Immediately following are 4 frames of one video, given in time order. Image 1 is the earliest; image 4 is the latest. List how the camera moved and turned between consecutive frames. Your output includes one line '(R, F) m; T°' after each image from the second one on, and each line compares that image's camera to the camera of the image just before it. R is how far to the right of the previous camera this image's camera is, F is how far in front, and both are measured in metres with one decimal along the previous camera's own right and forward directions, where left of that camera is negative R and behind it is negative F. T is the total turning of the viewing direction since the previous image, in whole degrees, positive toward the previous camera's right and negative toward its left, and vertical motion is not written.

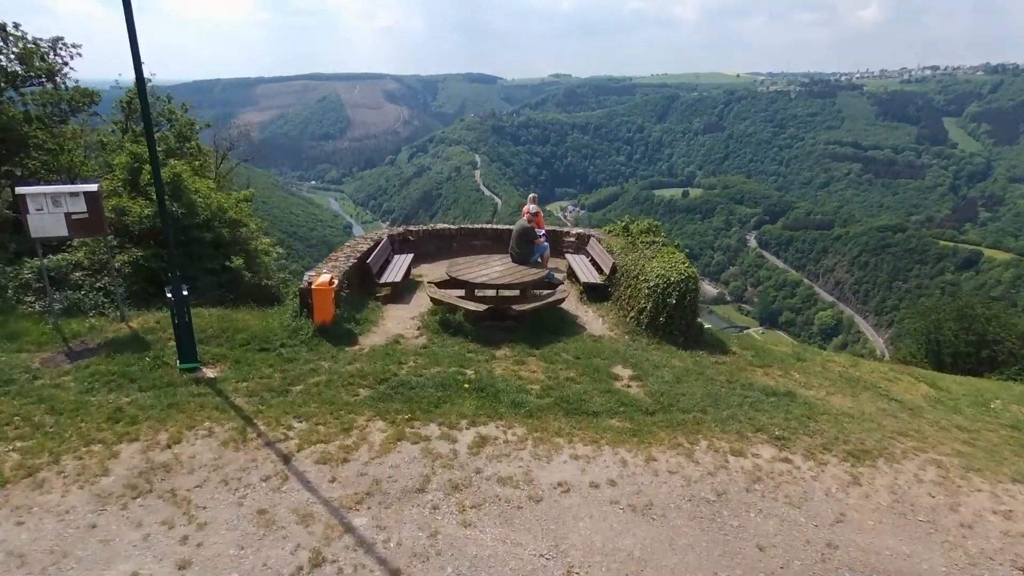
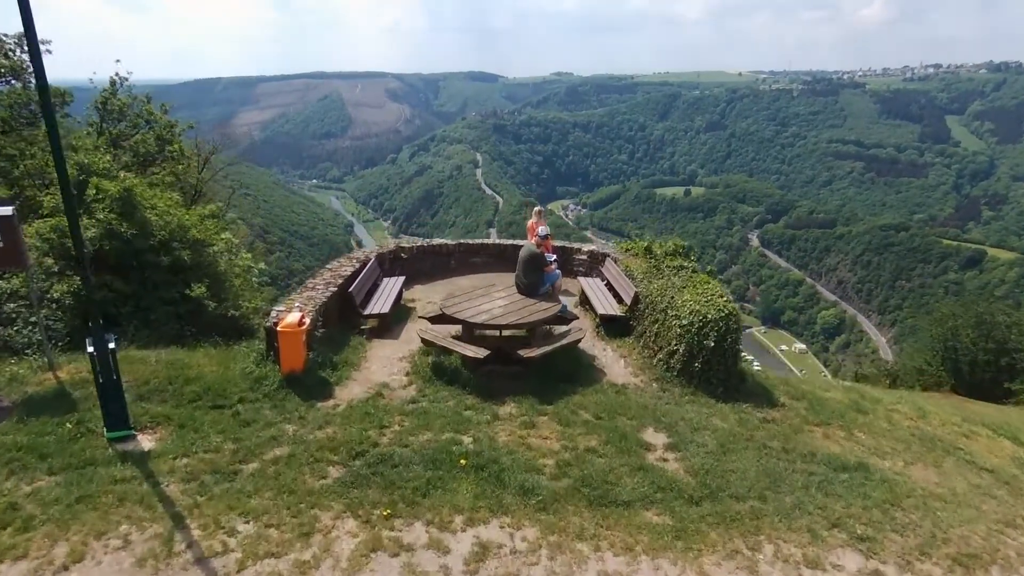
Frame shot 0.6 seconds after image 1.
(0.0, +0.8) m; 0°
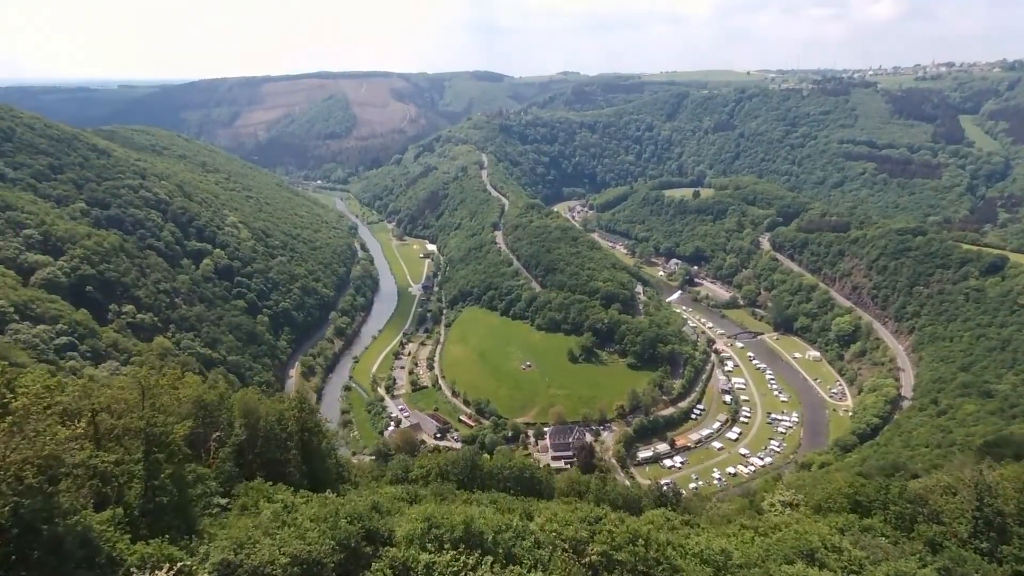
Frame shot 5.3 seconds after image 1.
(-0.2, +7.4) m; -1°
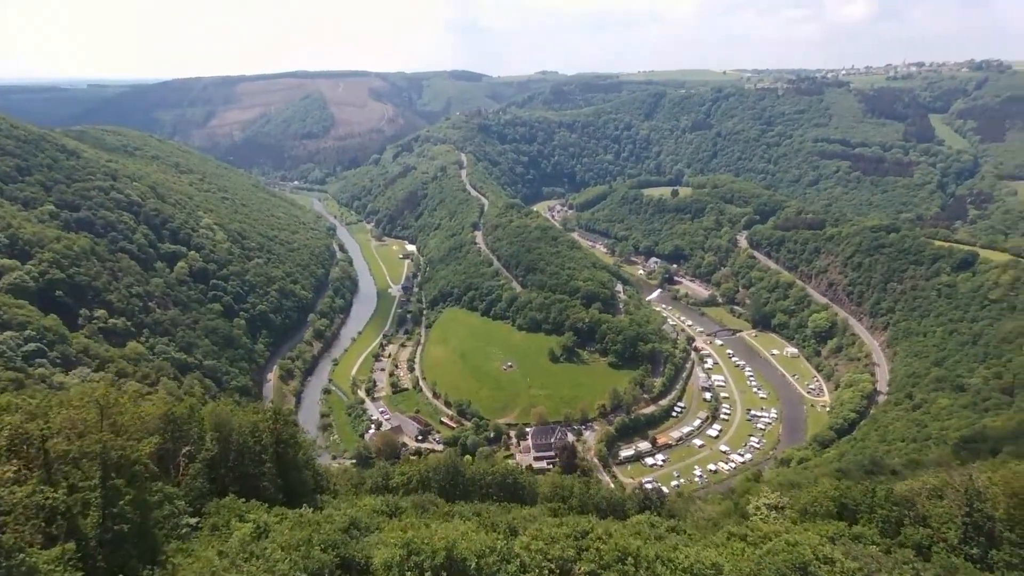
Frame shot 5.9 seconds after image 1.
(0.0, +0.8) m; +2°
